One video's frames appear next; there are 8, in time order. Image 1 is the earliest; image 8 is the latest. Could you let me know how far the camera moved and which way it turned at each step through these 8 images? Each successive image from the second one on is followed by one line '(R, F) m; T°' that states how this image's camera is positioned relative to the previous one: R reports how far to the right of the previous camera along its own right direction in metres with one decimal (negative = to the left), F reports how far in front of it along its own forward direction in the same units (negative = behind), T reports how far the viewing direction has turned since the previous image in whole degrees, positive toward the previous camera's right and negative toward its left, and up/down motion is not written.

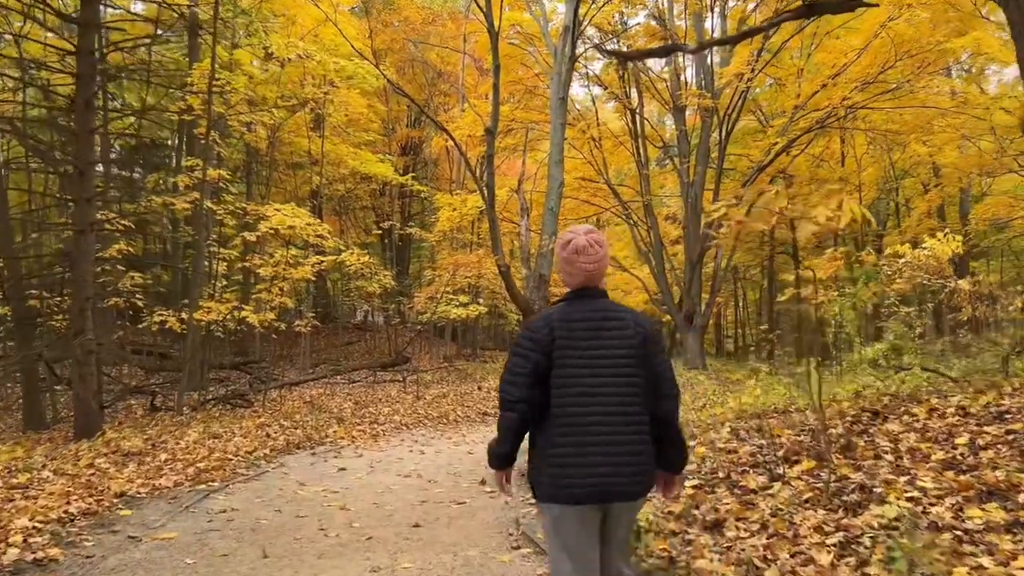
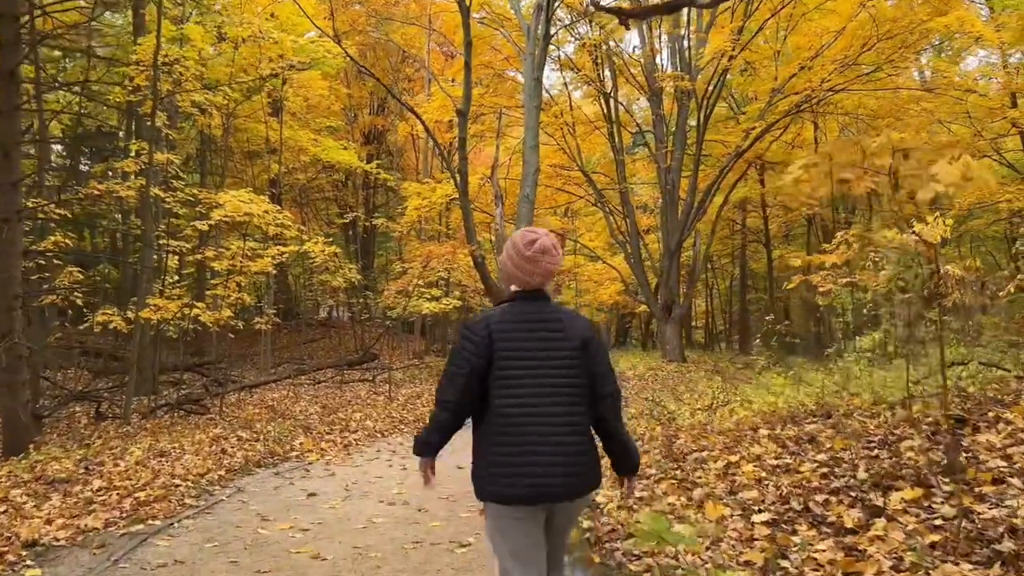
(-0.2, +0.7) m; +3°
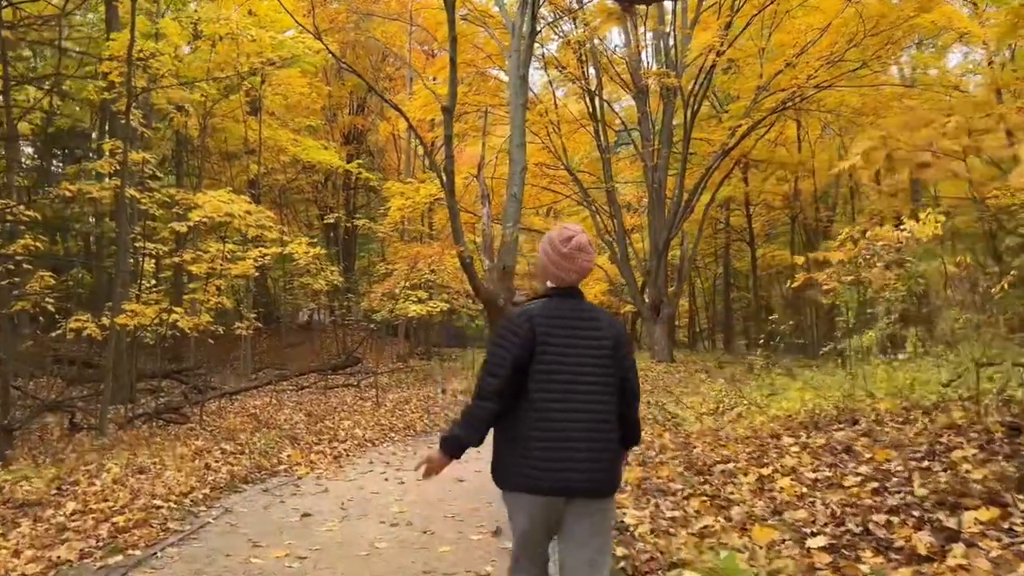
(-0.1, +0.3) m; +2°
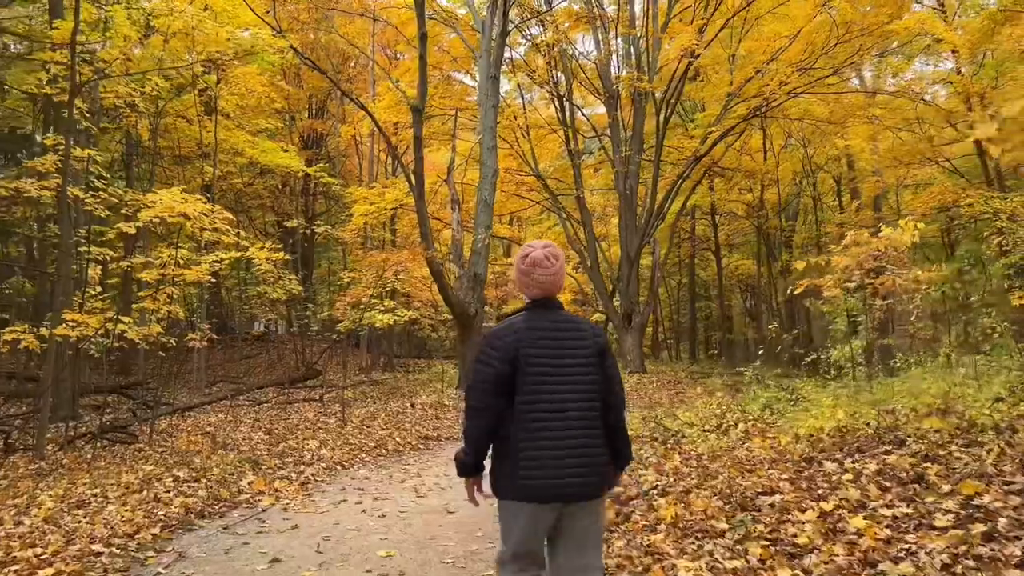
(-0.2, +0.5) m; +3°
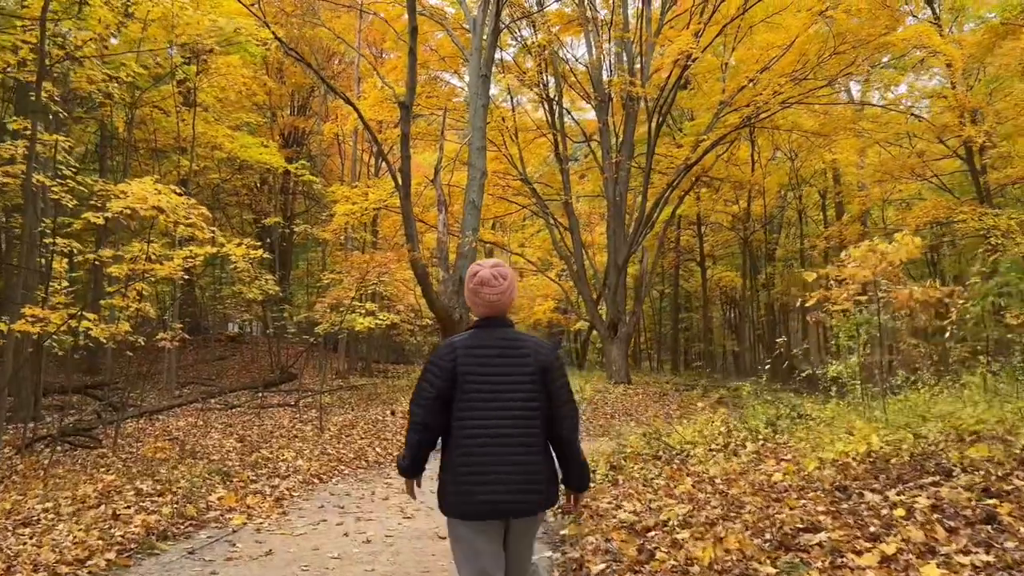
(-0.1, +0.4) m; +2°
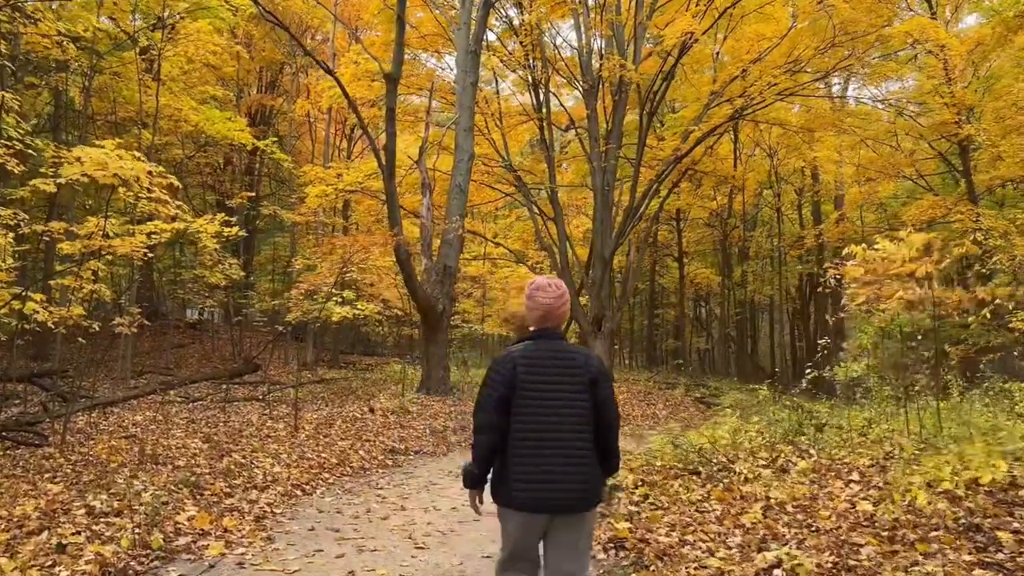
(-0.4, +0.7) m; +3°
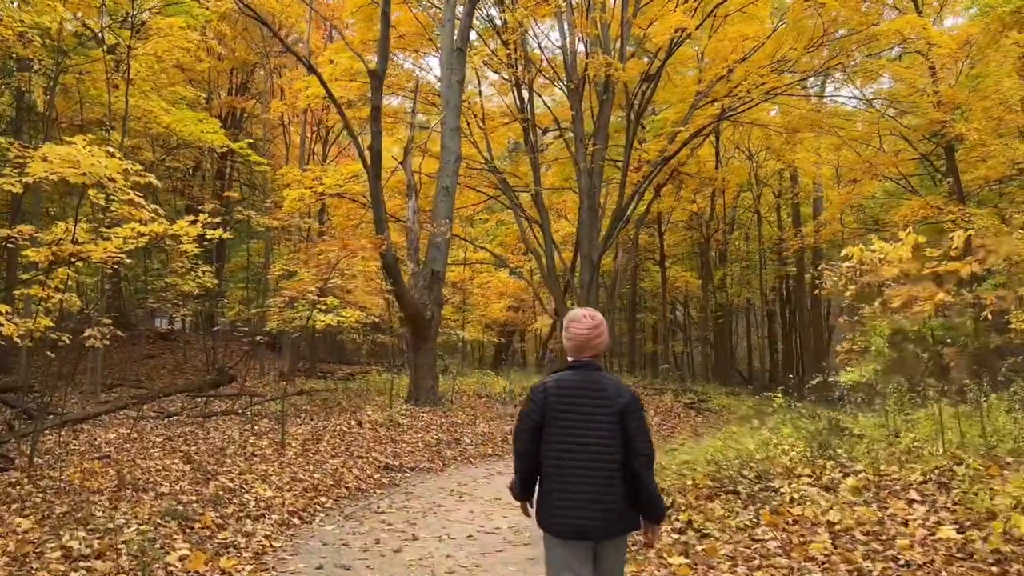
(-0.3, +0.4) m; +2°
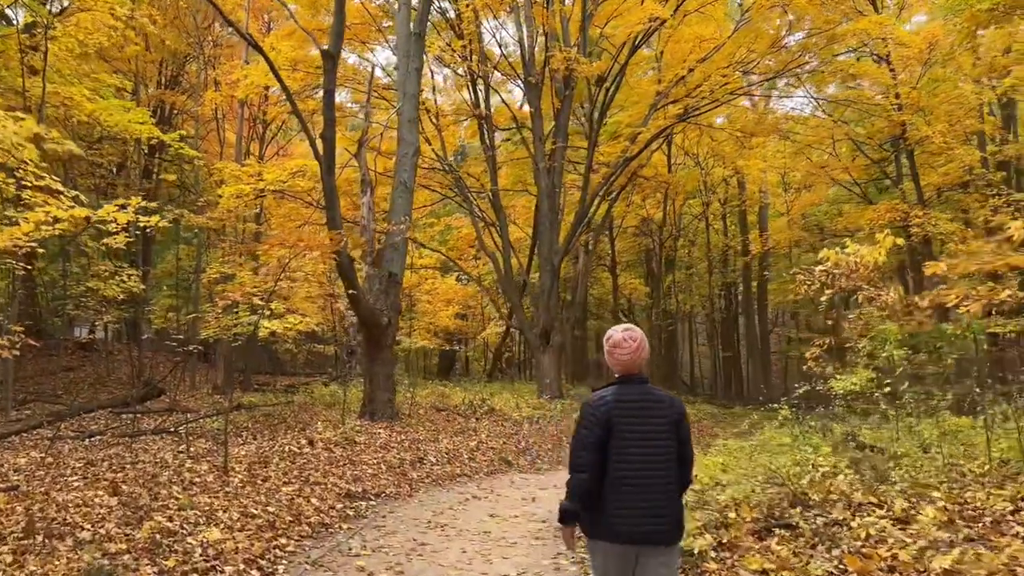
(-0.4, +0.8) m; +5°
